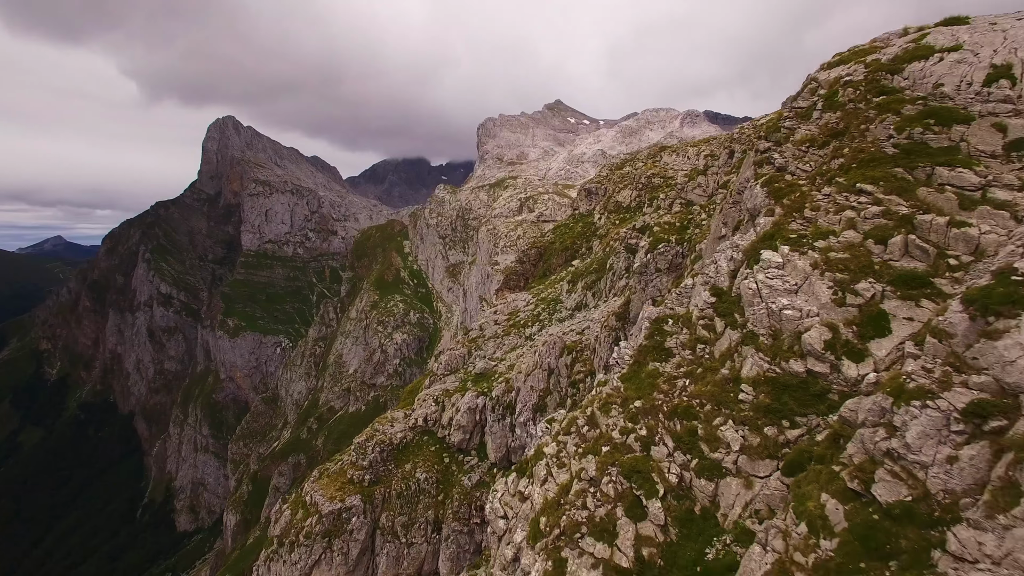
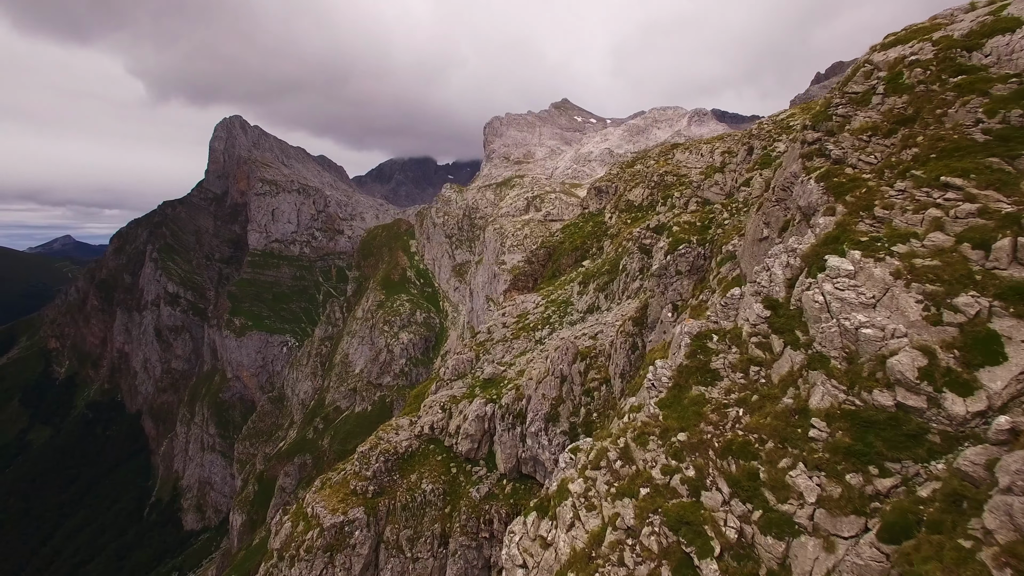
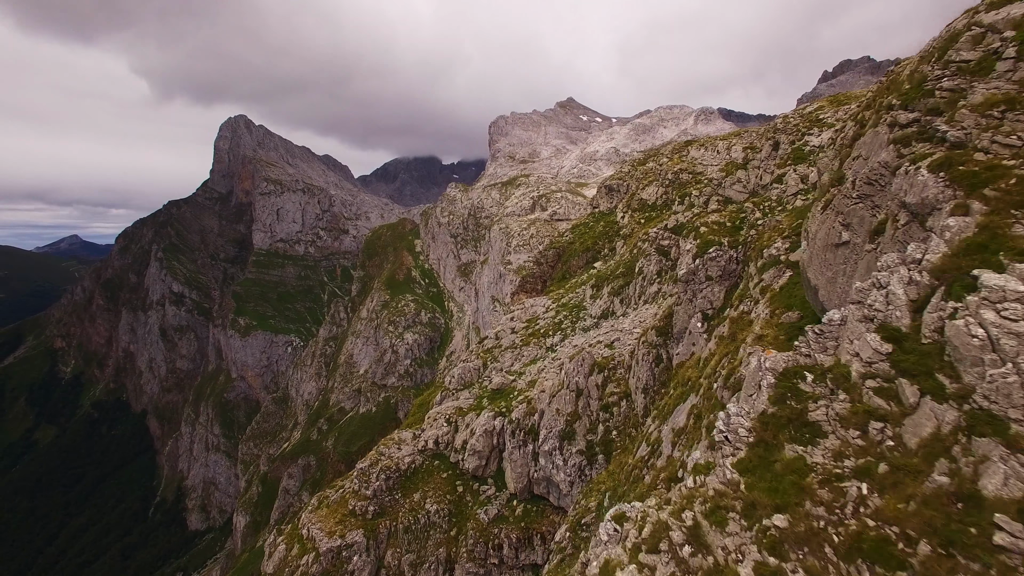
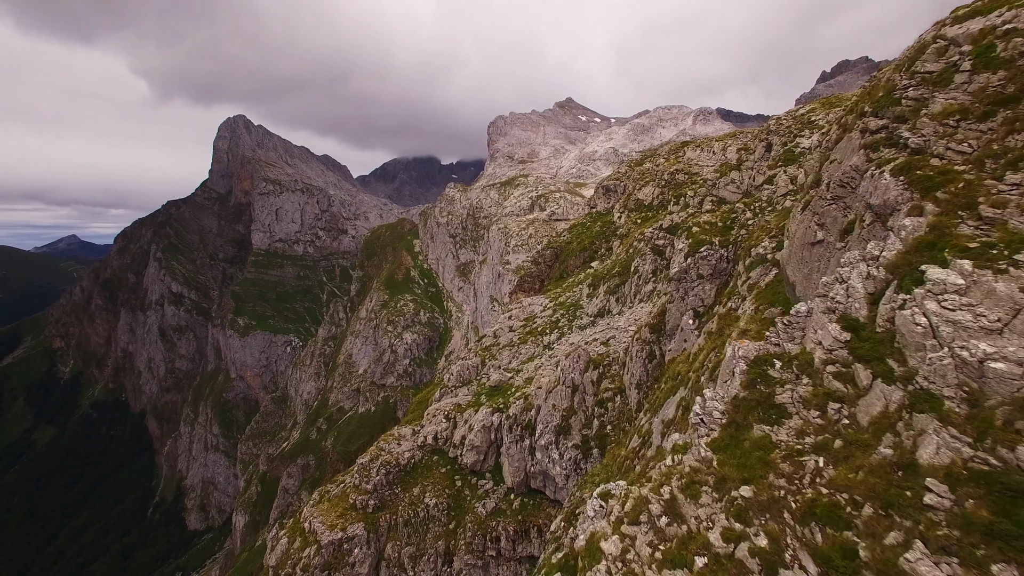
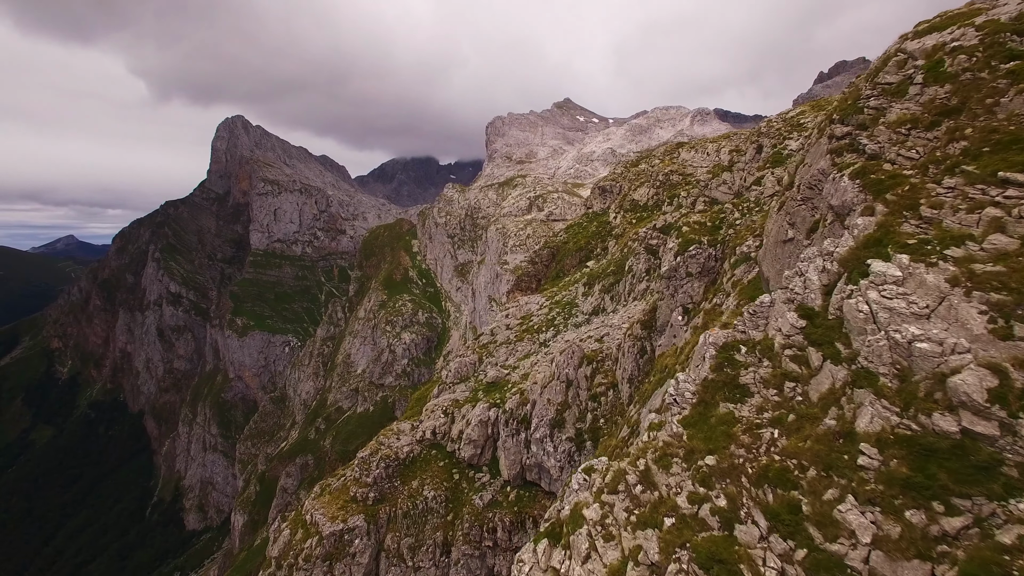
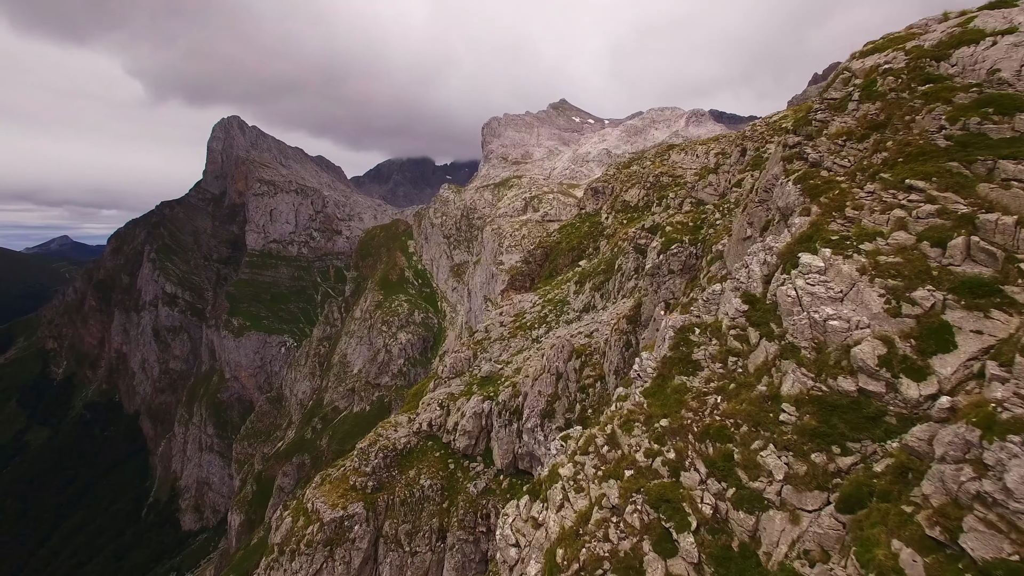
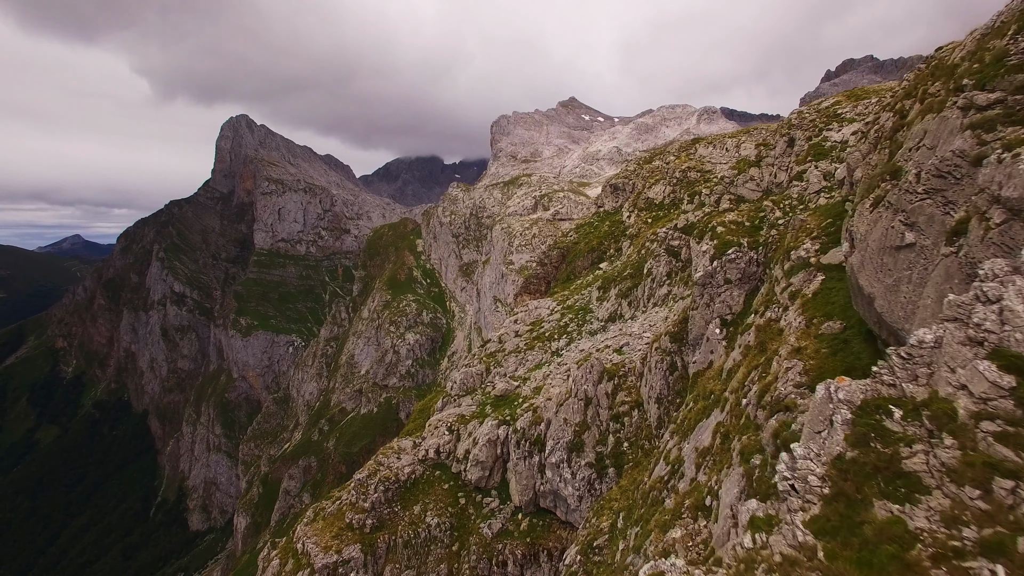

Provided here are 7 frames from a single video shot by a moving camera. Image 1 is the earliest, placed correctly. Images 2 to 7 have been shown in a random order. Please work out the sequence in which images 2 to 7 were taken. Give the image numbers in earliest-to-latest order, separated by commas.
6, 2, 5, 4, 3, 7
